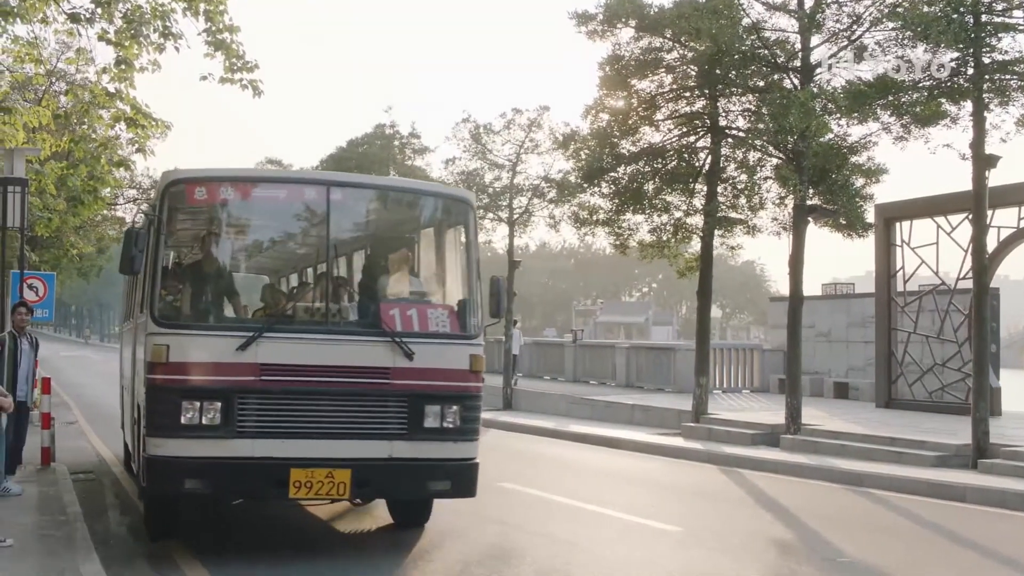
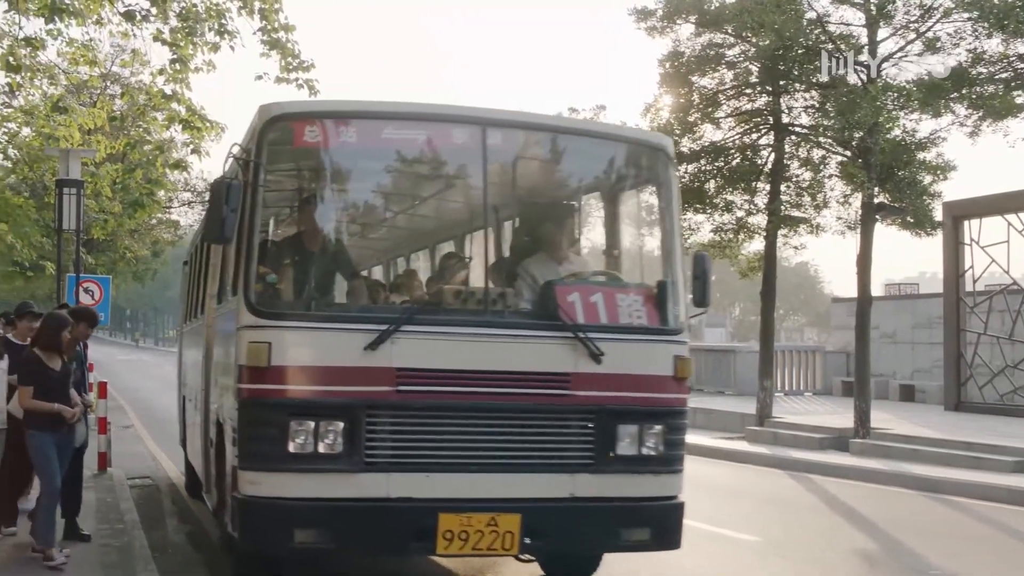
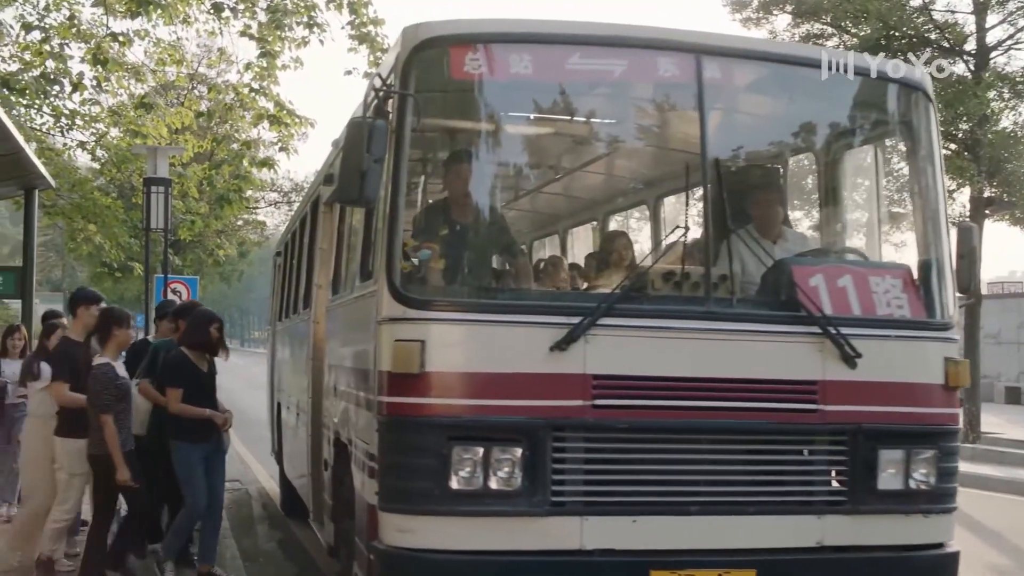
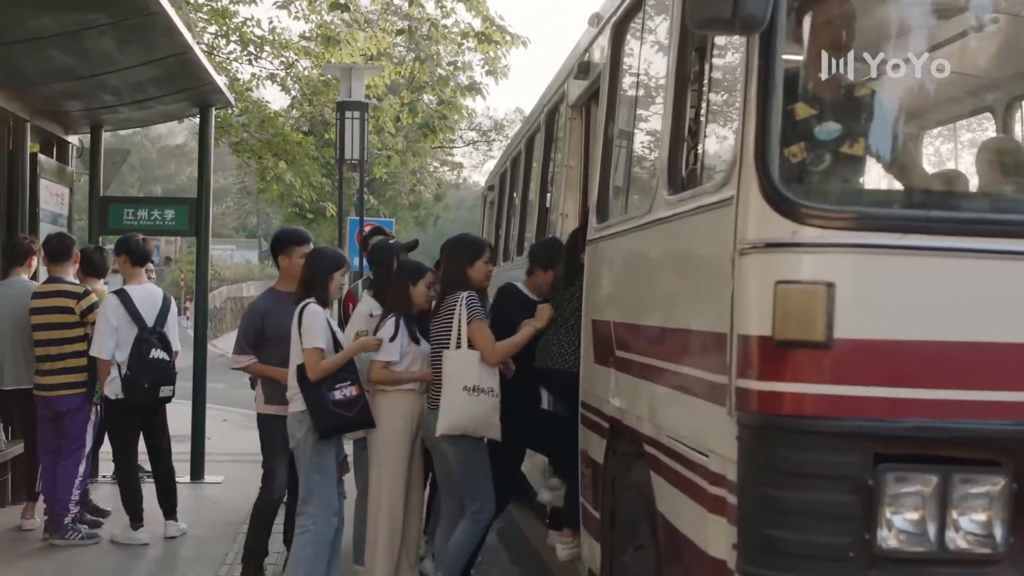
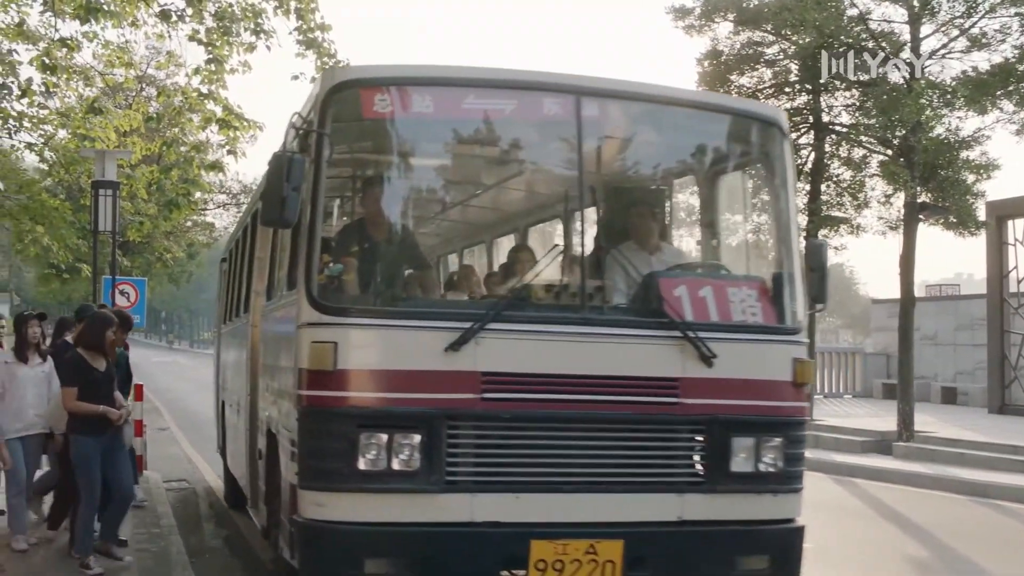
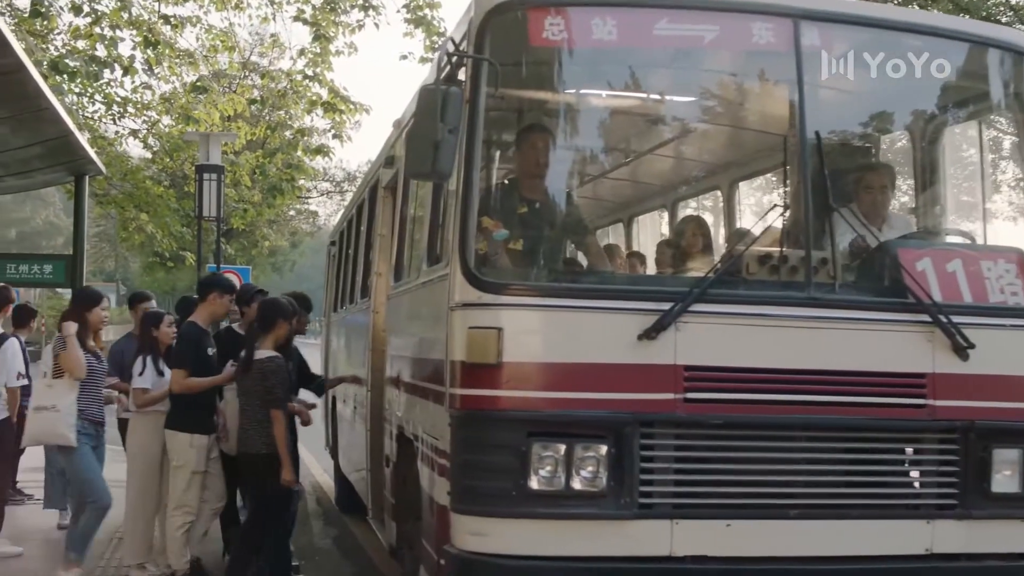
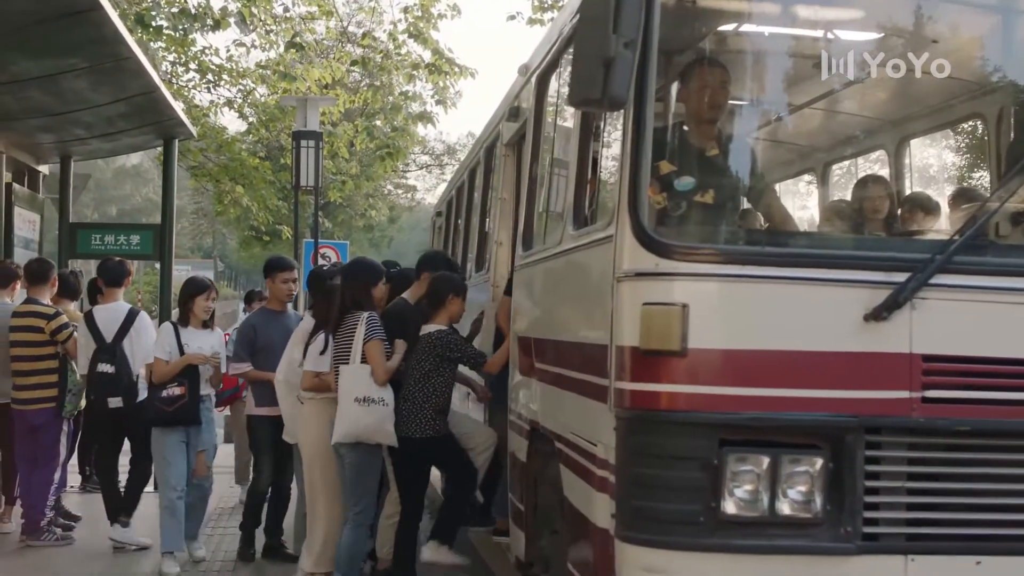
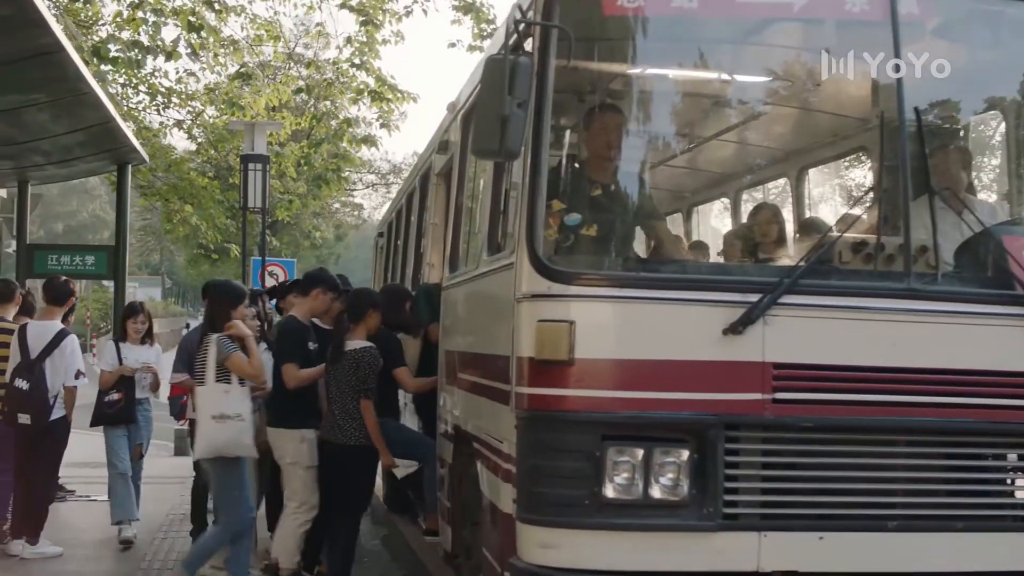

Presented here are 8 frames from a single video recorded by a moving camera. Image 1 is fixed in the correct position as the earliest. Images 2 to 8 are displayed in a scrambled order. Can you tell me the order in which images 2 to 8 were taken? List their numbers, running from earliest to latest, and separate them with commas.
2, 5, 3, 6, 8, 7, 4
